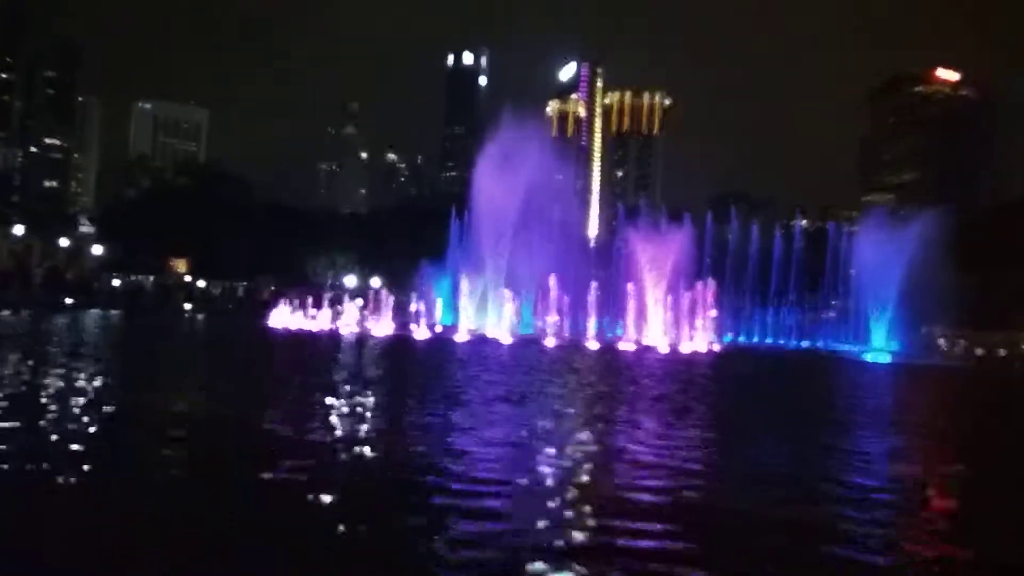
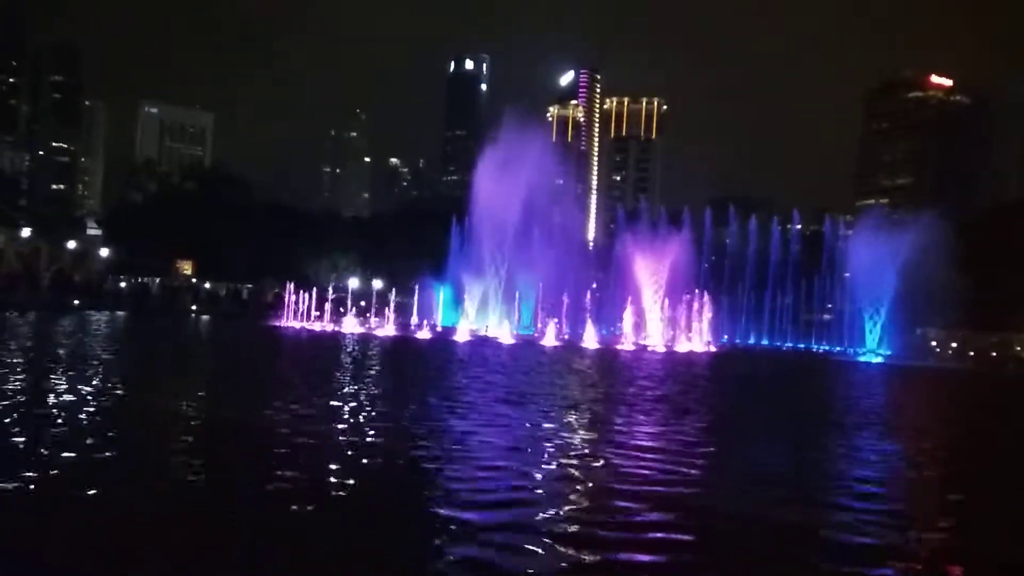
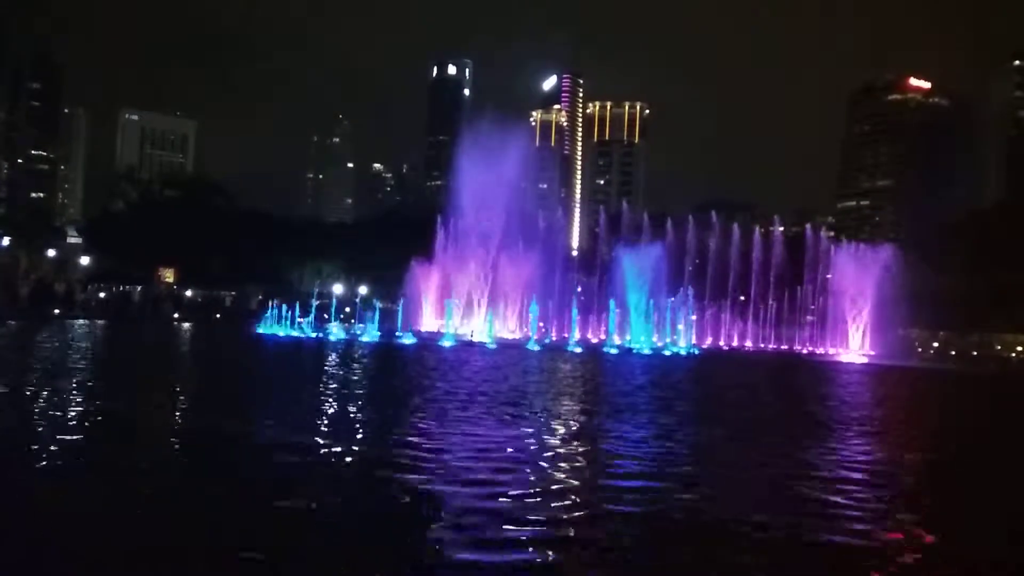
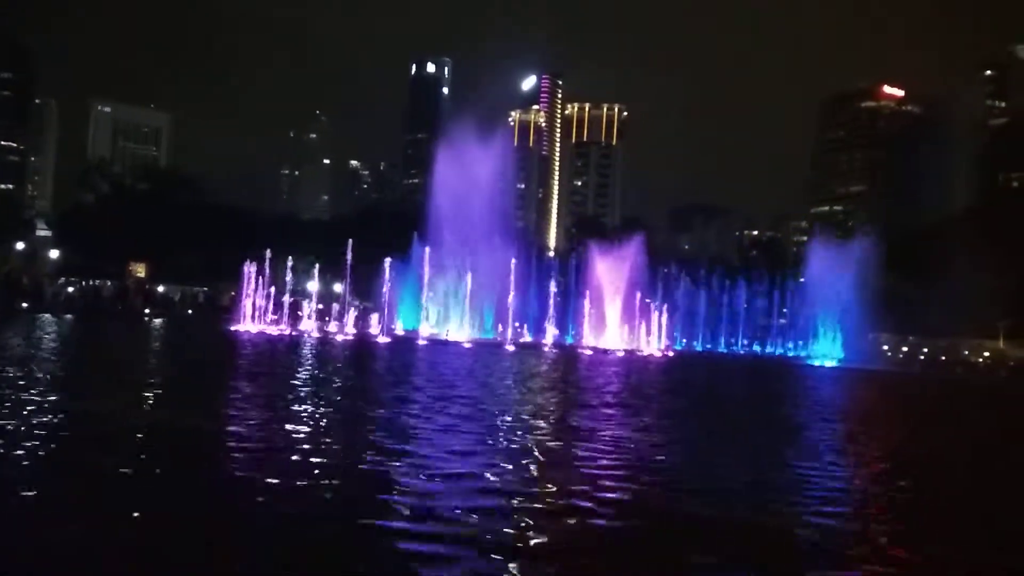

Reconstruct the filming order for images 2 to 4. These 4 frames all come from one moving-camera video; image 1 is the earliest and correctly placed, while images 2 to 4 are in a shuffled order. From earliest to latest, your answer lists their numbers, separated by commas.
2, 3, 4
